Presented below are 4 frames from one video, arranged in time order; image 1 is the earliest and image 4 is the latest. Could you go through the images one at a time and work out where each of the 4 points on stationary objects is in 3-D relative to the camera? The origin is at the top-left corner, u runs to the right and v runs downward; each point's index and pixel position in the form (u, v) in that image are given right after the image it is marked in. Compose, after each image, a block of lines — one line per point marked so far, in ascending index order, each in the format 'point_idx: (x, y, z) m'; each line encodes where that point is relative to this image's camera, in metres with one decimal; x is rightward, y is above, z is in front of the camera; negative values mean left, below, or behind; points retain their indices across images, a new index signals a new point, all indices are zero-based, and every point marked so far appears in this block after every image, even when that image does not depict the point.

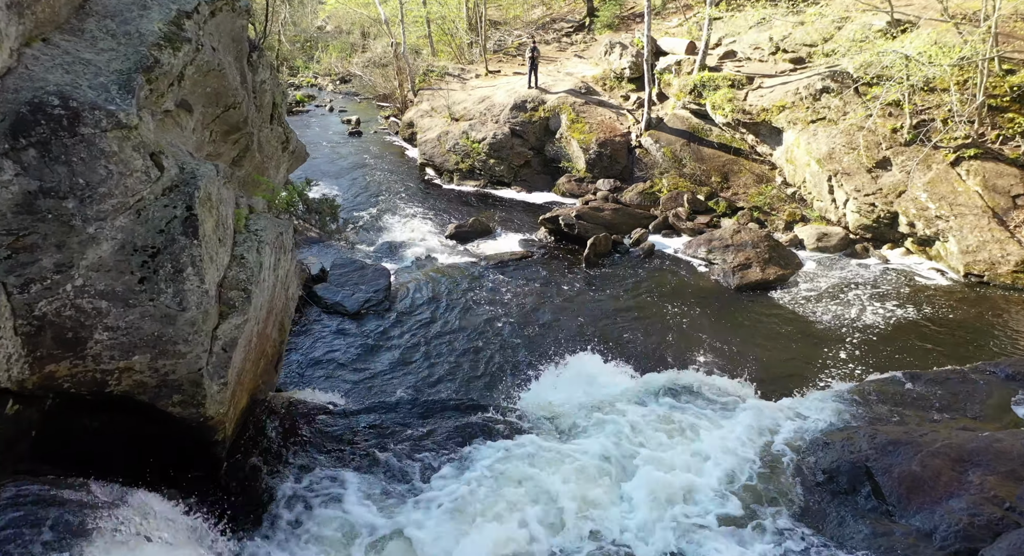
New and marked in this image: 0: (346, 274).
0: (-4.1, +0.1, +17.8) m
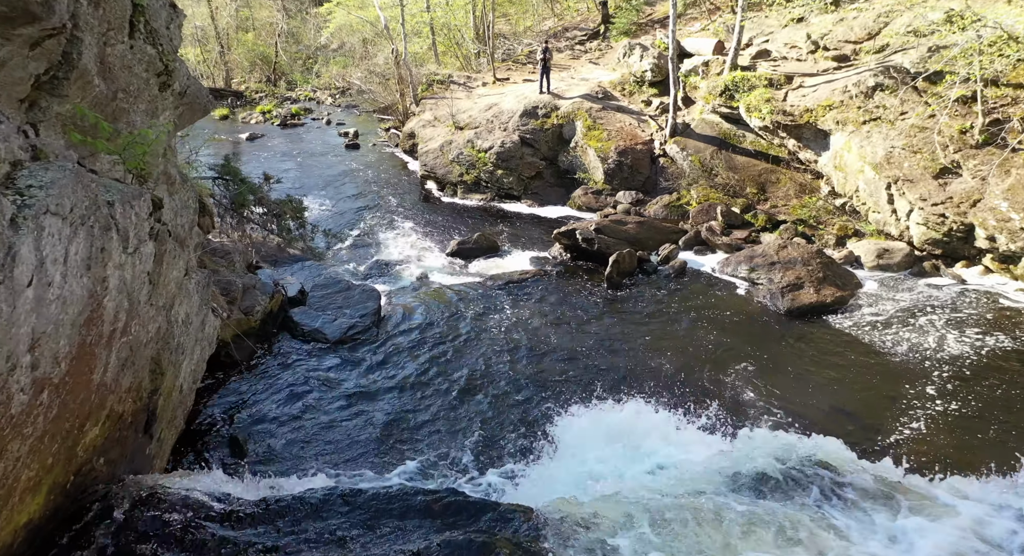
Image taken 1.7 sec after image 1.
0: (-3.9, -0.4, +15.2) m
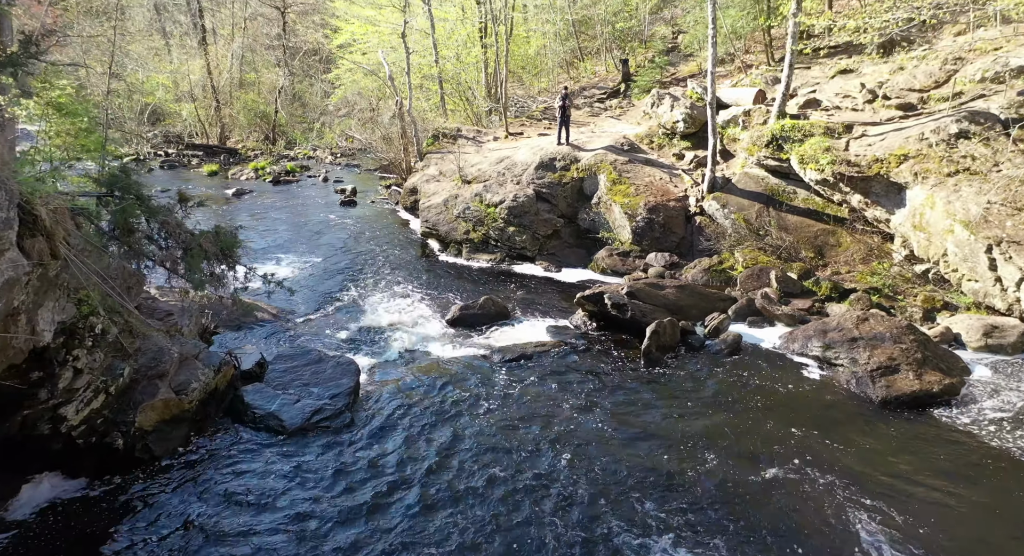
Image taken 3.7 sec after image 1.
0: (-3.7, -1.5, +11.9) m
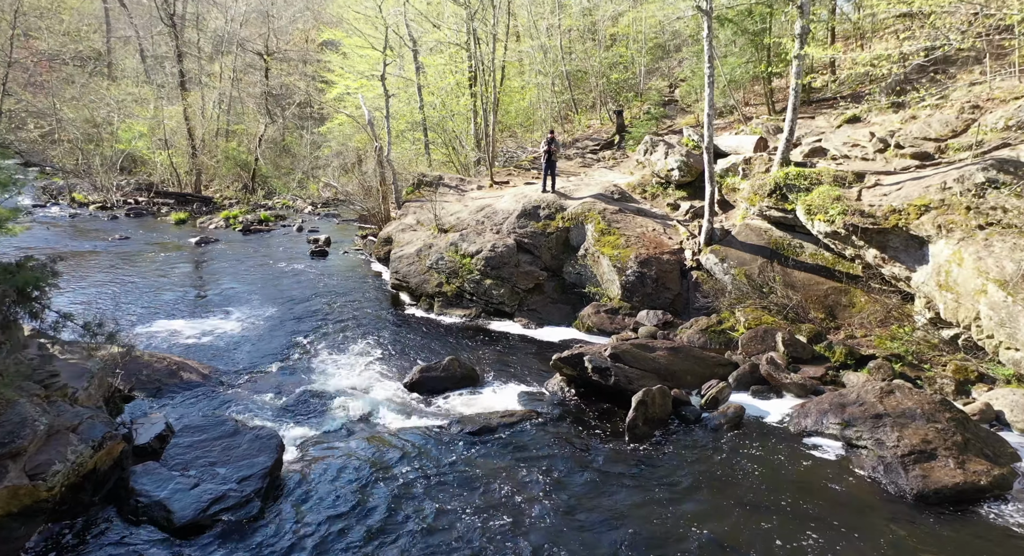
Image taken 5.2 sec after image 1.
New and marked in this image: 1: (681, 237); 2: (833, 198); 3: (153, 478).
0: (-4.3, -2.3, +9.9) m
1: (+4.3, +1.0, +18.2) m
2: (+6.9, +1.7, +15.4) m
3: (-4.5, -2.5, +9.1) m
